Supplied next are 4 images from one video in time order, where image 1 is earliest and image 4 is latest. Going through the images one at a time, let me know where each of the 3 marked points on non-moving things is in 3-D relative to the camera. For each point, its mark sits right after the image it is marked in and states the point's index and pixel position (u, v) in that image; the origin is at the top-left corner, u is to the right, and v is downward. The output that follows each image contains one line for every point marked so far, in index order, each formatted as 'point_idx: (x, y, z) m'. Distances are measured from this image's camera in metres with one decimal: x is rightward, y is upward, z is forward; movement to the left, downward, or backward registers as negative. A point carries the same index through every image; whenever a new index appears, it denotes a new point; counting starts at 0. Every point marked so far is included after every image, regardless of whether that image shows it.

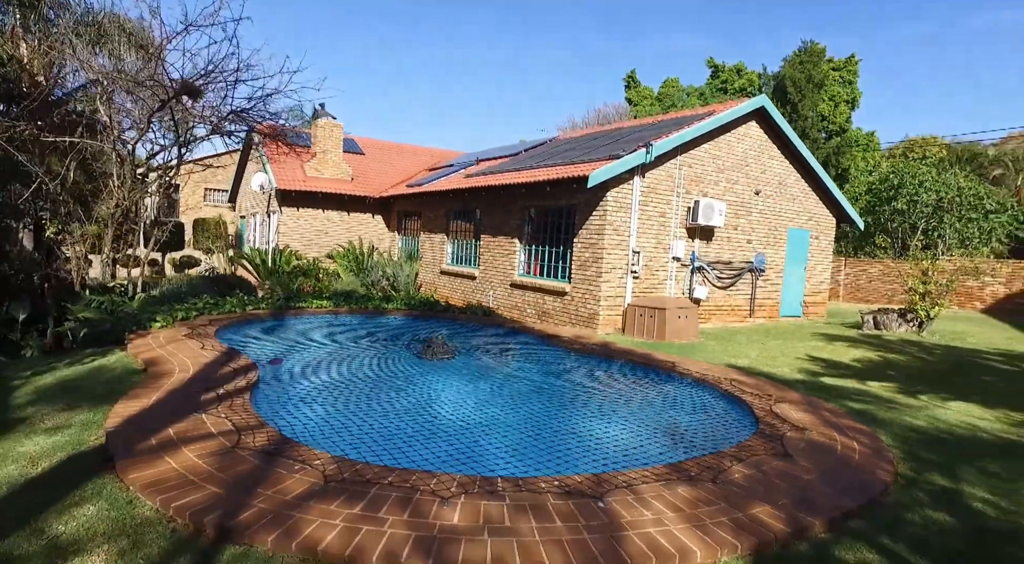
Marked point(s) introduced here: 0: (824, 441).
0: (+2.6, -1.3, +5.2) m
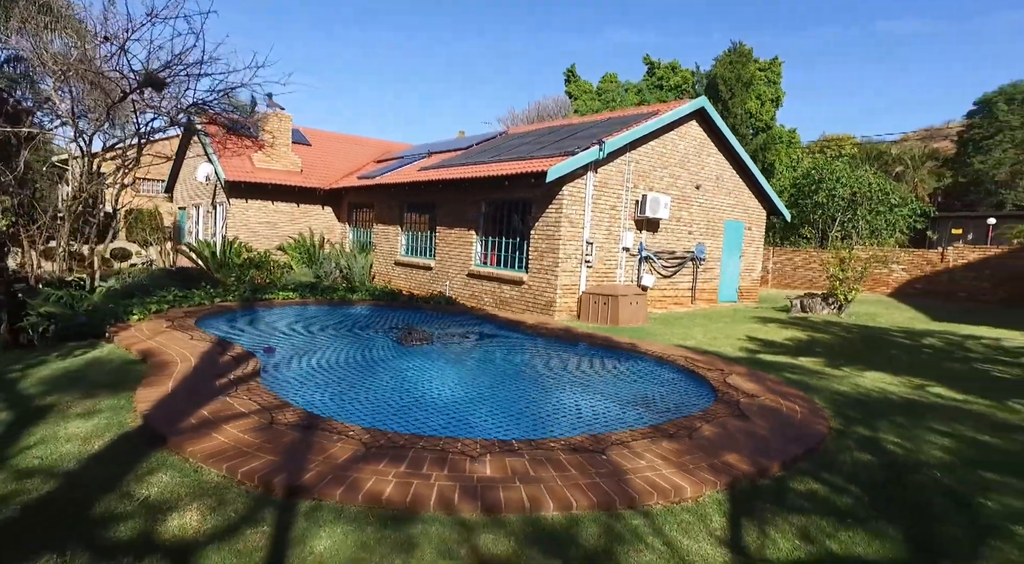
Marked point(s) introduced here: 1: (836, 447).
0: (+2.6, -1.2, +6.2) m
1: (+2.7, -1.4, +5.1) m
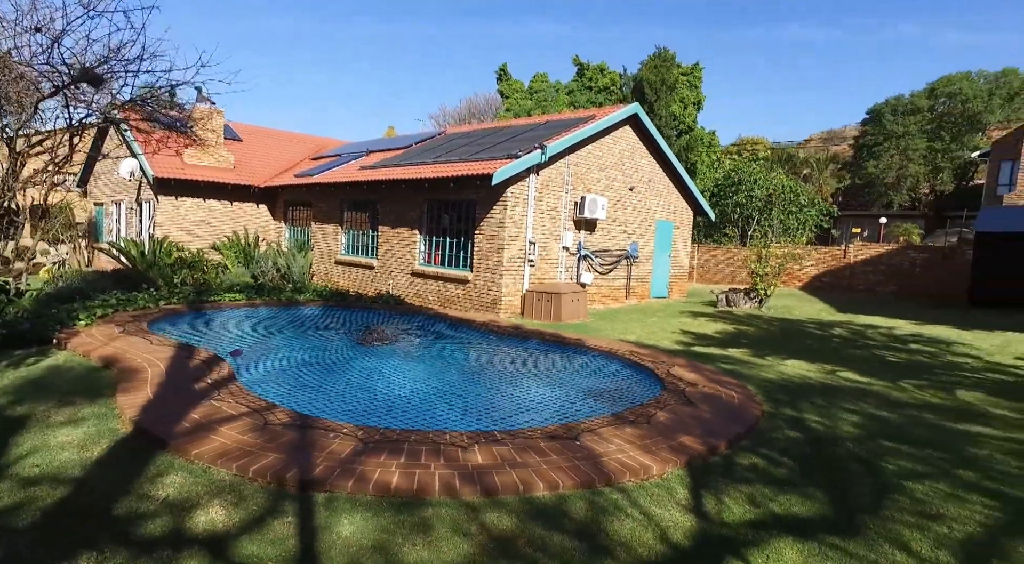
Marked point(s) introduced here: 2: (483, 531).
0: (+2.2, -1.2, +6.9) m
1: (+2.5, -1.4, +5.9) m
2: (-0.2, -1.5, +3.6) m
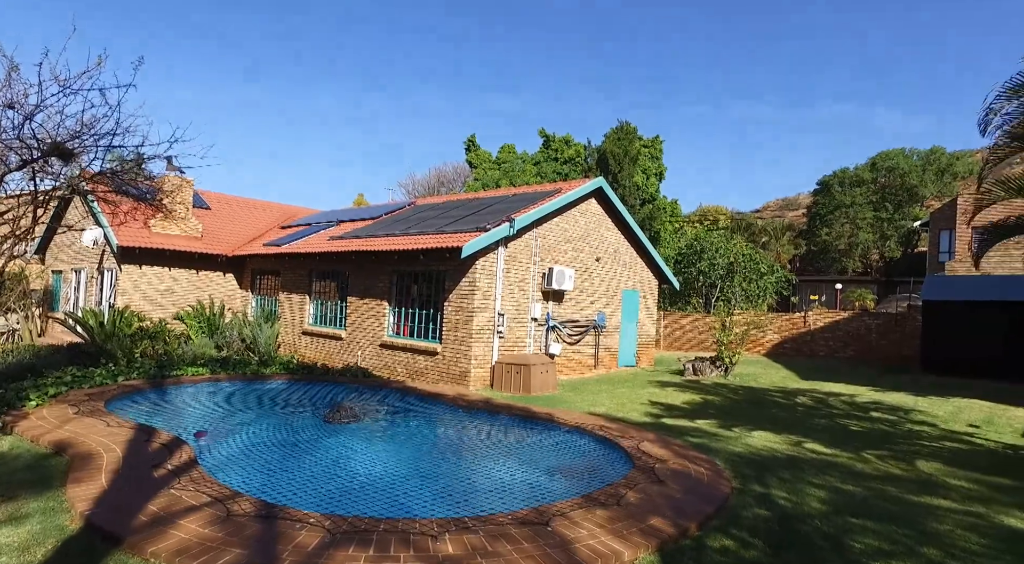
0: (+1.9, -2.1, +7.0) m
1: (+2.2, -2.1, +6.0) m
2: (-0.3, -2.0, +3.6) m
